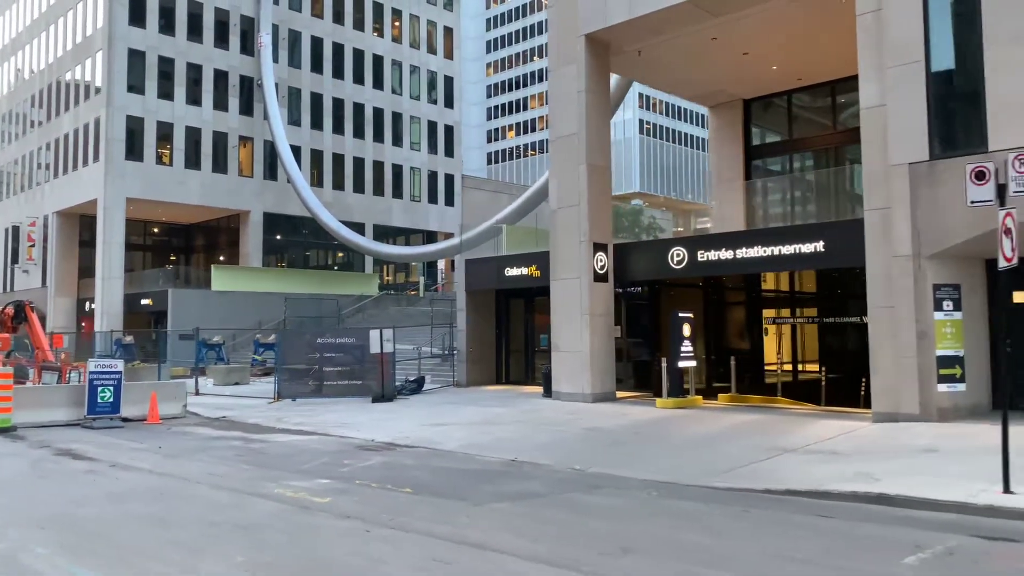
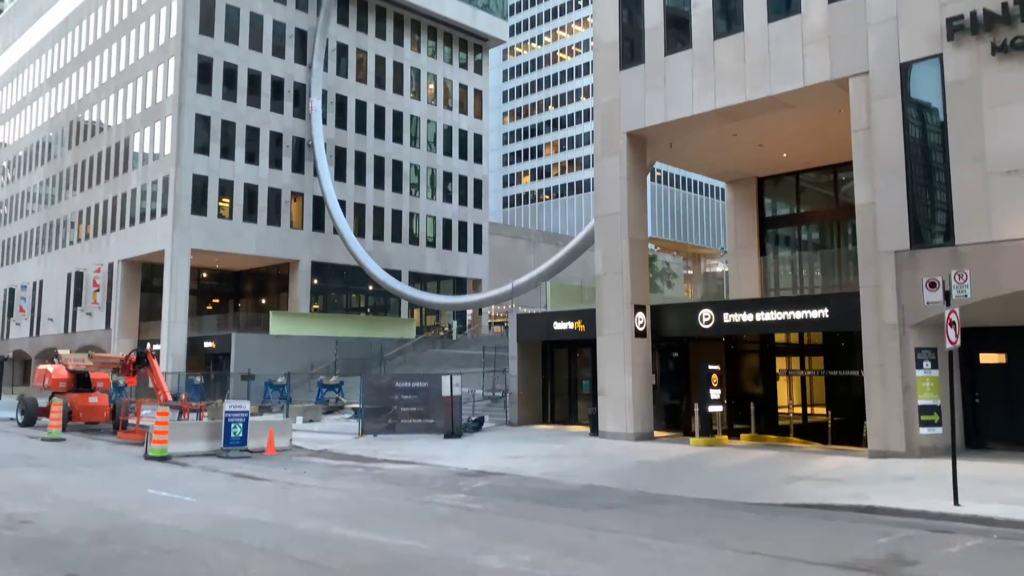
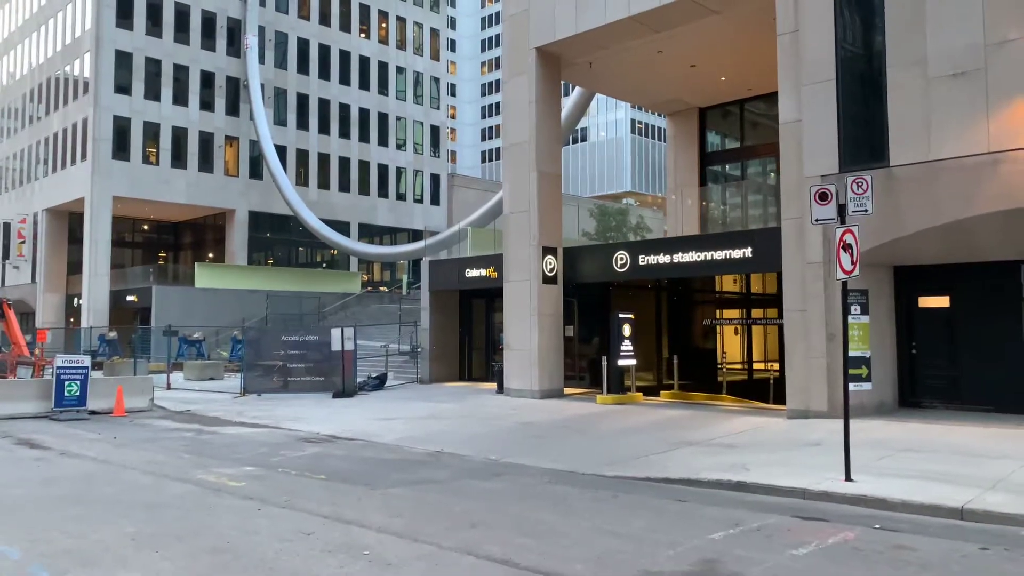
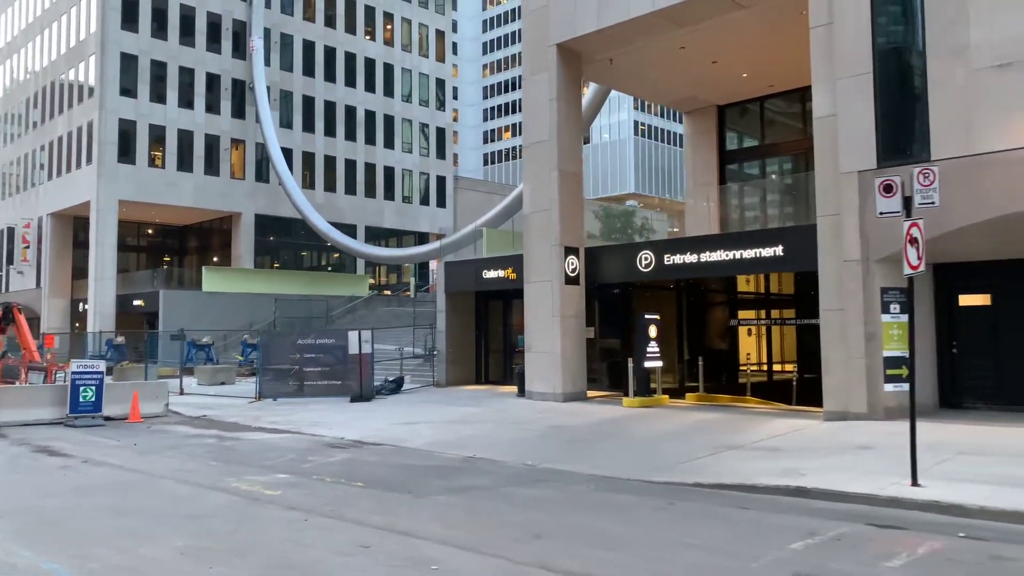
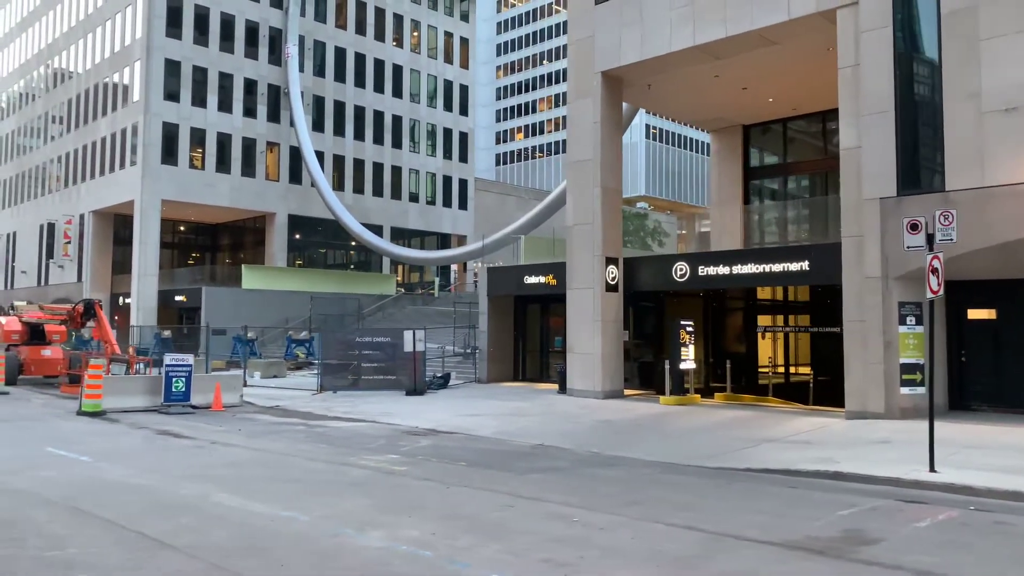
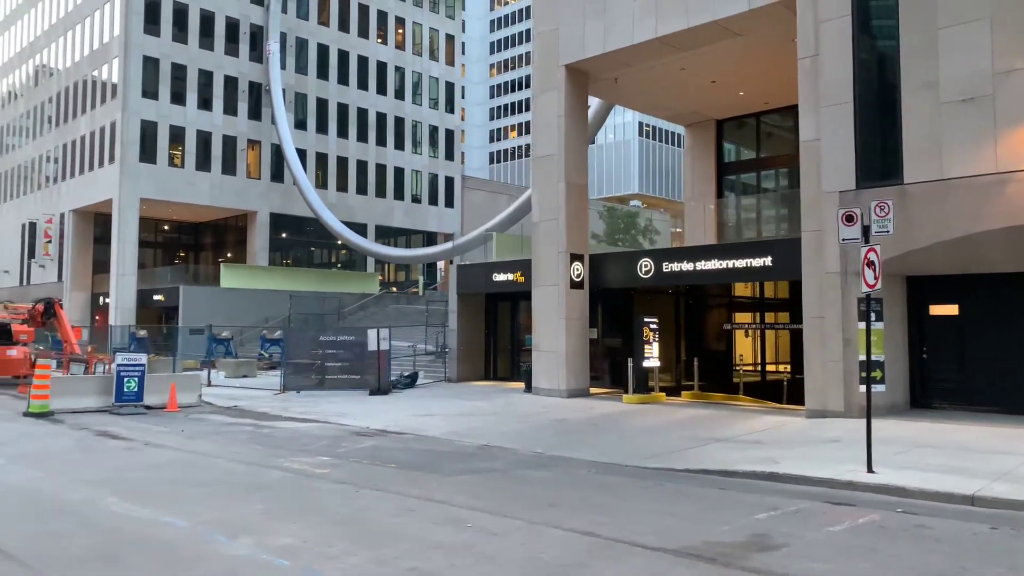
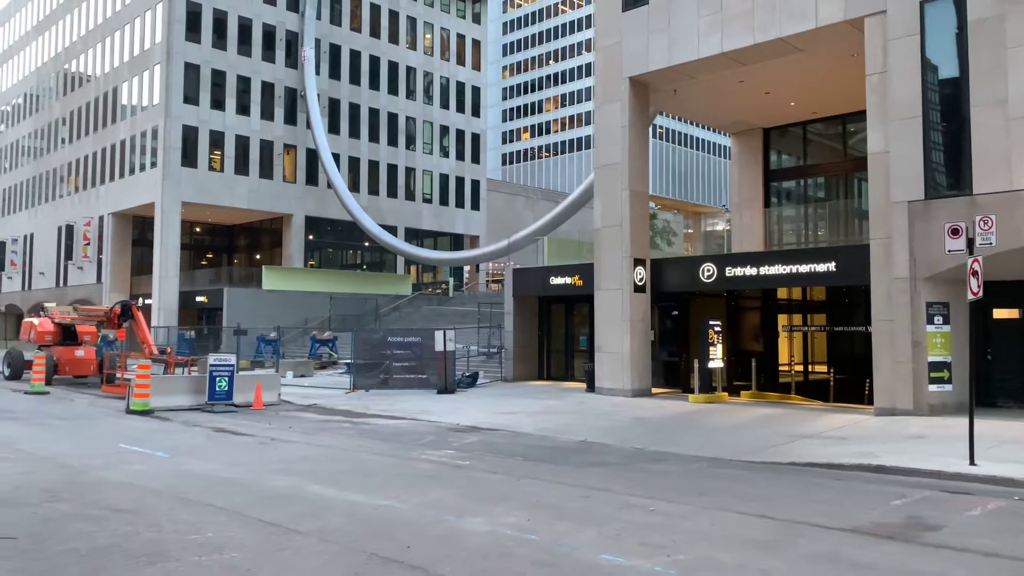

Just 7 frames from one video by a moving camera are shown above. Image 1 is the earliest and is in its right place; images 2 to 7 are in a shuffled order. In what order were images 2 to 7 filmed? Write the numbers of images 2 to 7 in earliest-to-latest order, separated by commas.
4, 3, 6, 5, 7, 2
